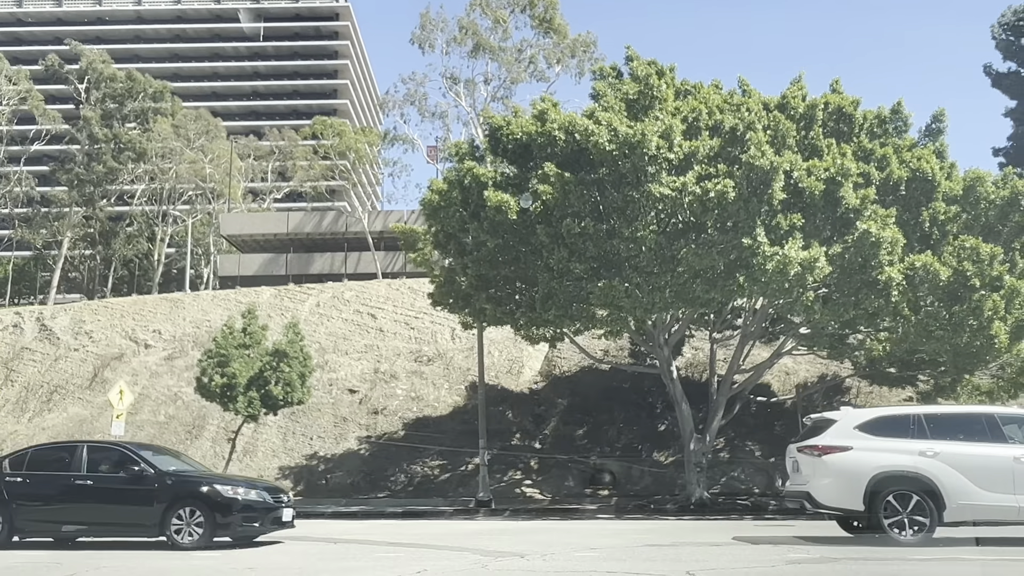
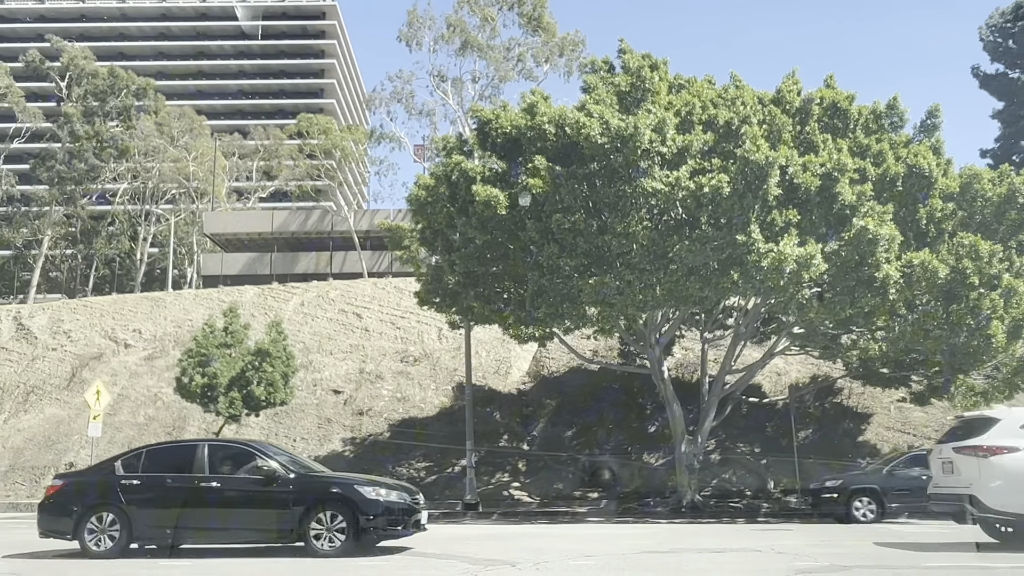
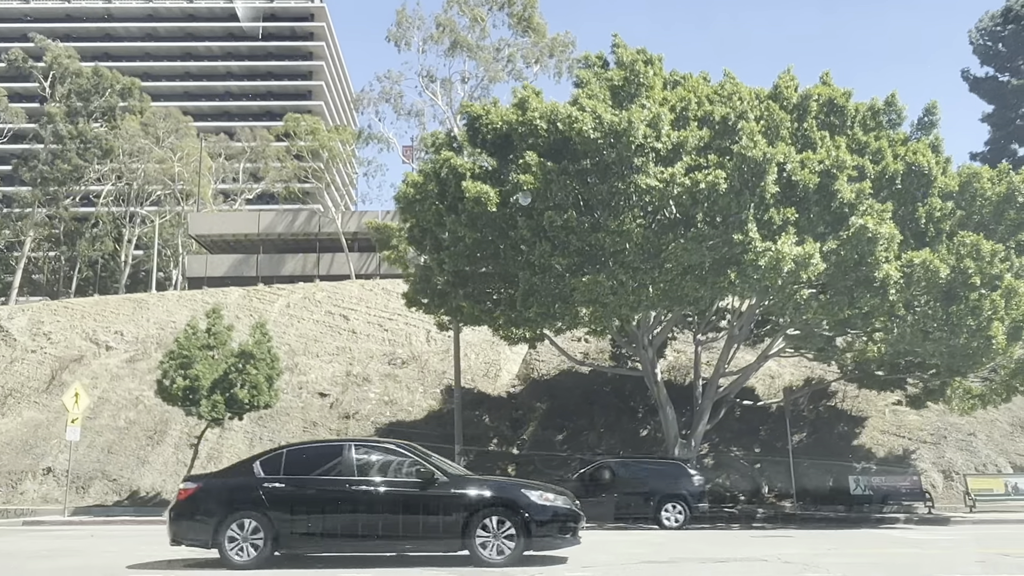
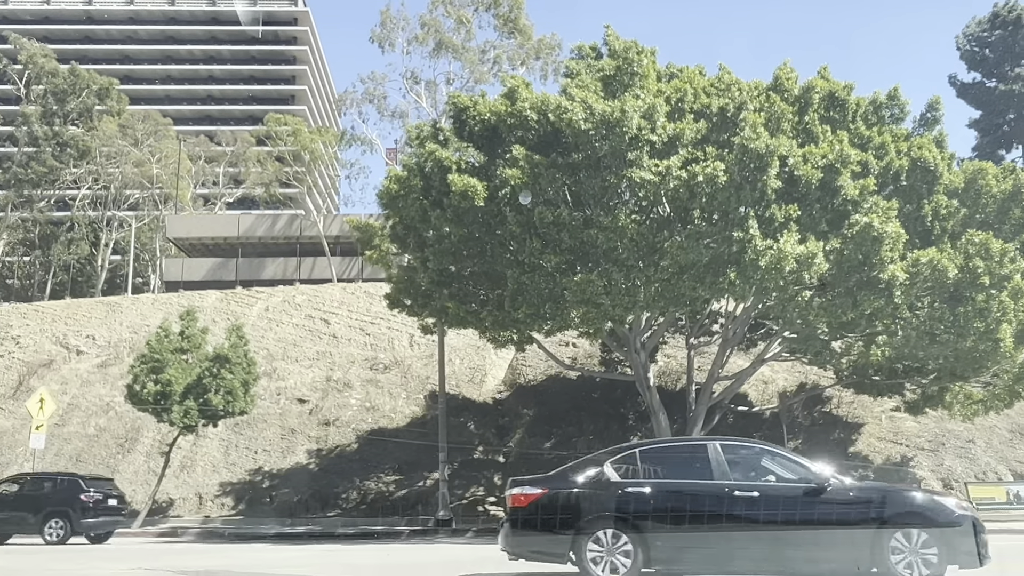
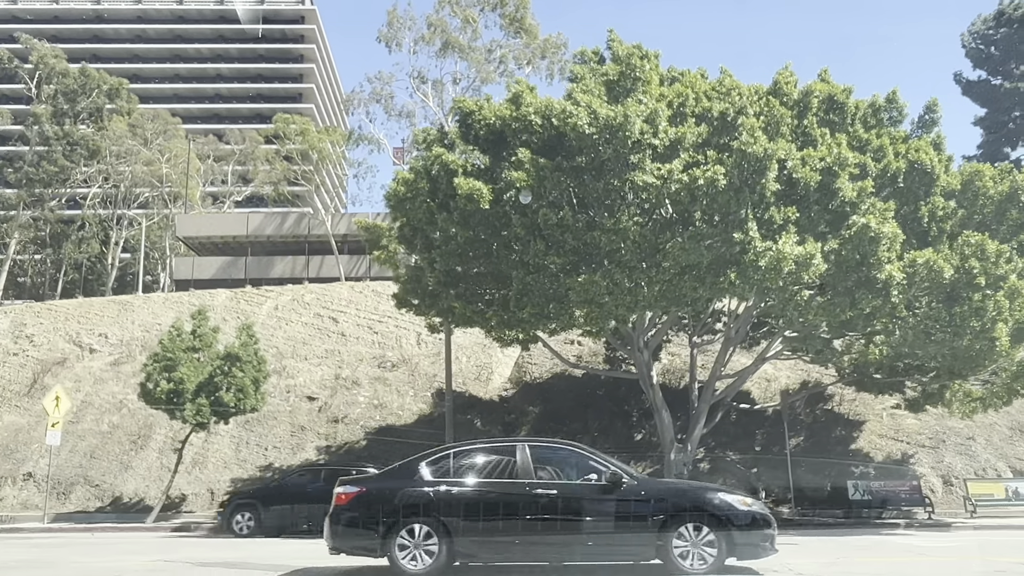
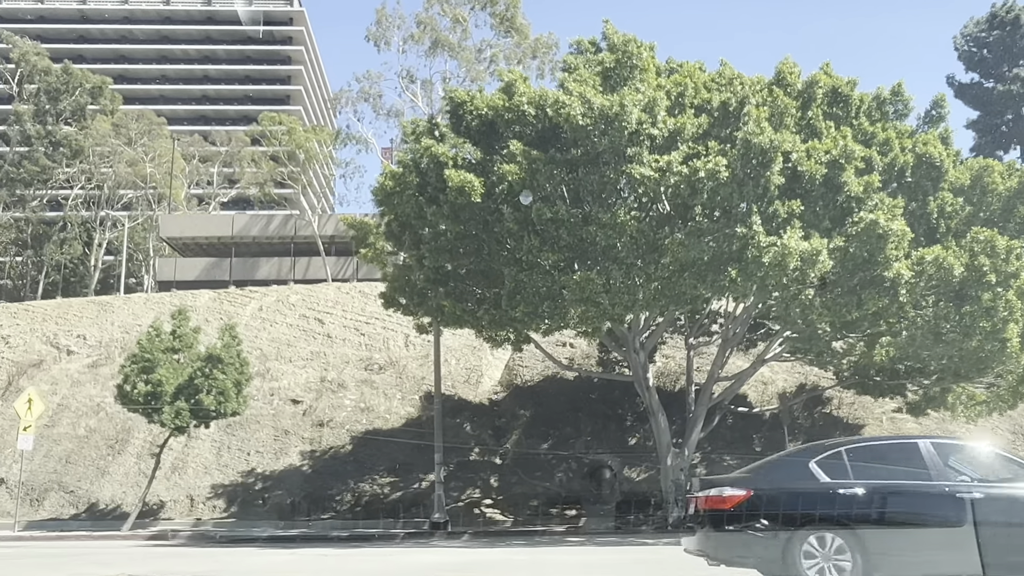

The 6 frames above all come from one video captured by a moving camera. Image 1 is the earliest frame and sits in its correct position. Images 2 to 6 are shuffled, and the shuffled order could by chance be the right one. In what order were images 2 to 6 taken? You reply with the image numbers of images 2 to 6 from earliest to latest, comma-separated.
2, 3, 5, 4, 6
